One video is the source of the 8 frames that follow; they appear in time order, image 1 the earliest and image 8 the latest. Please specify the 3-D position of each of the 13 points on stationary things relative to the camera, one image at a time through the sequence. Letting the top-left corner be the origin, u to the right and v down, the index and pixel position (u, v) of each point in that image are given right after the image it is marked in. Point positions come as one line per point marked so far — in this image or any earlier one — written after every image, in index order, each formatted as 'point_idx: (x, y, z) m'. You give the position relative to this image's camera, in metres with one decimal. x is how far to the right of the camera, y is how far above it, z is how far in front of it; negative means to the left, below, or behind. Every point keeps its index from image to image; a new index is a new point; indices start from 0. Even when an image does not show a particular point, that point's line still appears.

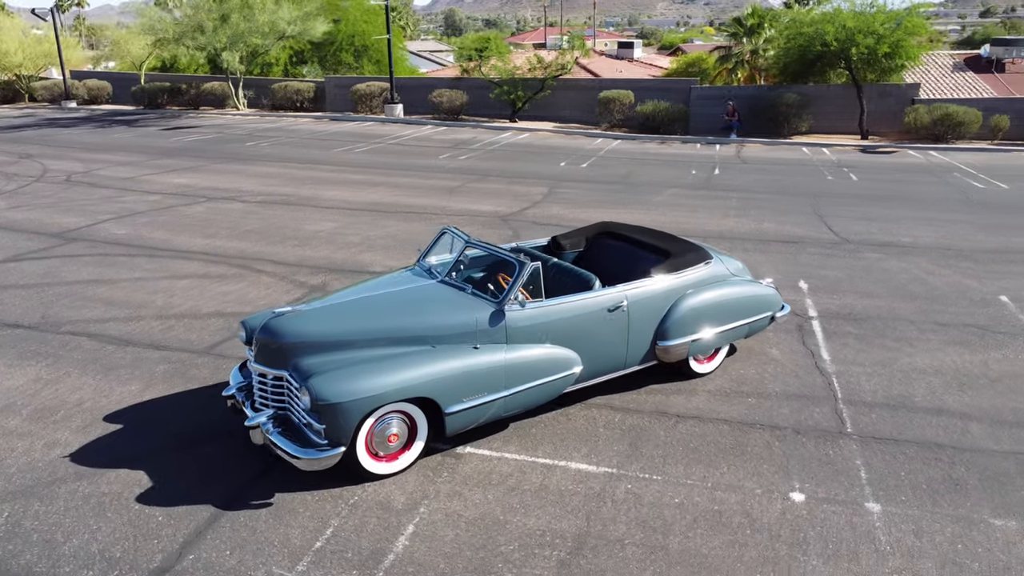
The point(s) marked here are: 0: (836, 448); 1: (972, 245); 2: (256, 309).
0: (+2.6, -1.3, +6.4) m
1: (+6.9, +0.7, +12.2) m
2: (-2.9, -0.2, +9.2) m
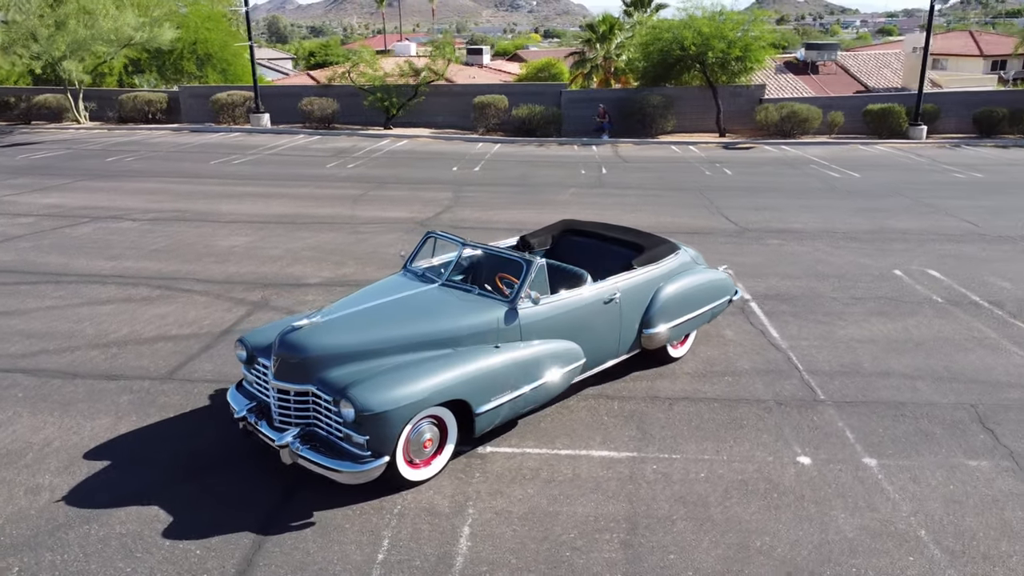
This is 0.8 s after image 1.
0: (+2.7, -1.1, +7.0) m
1: (+5.7, +1.0, +13.6) m
2: (-3.3, -0.5, +8.7) m
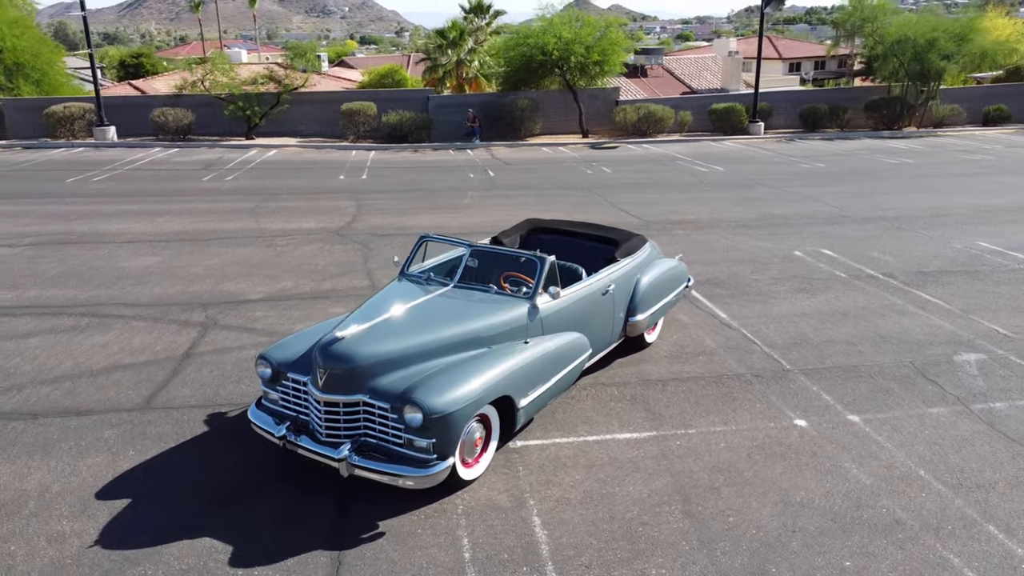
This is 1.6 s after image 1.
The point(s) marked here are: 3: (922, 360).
0: (+2.7, -0.9, +7.7) m
1: (+4.2, +1.3, +14.8) m
2: (-3.5, -0.7, +8.2) m
3: (+4.2, -0.7, +8.2) m
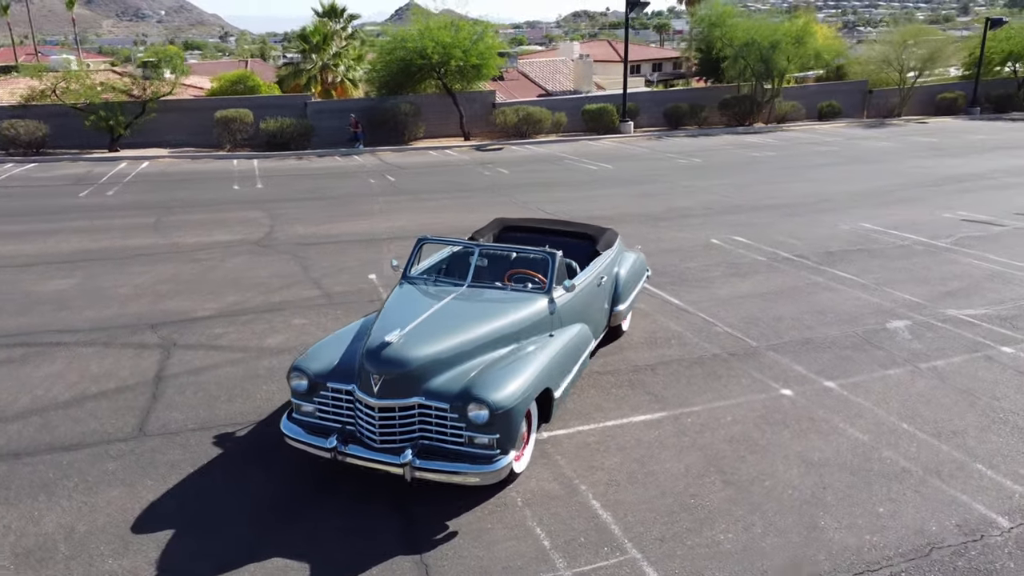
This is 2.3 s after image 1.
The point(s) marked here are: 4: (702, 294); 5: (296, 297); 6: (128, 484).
0: (+2.6, -0.7, +8.4) m
1: (+2.6, +1.5, +15.5) m
2: (-3.6, -0.9, +7.6) m
3: (+4.0, -0.5, +9.2) m
4: (+2.4, -0.1, +10.3) m
5: (-2.7, -0.1, +10.1) m
6: (-2.8, -1.4, +5.9) m
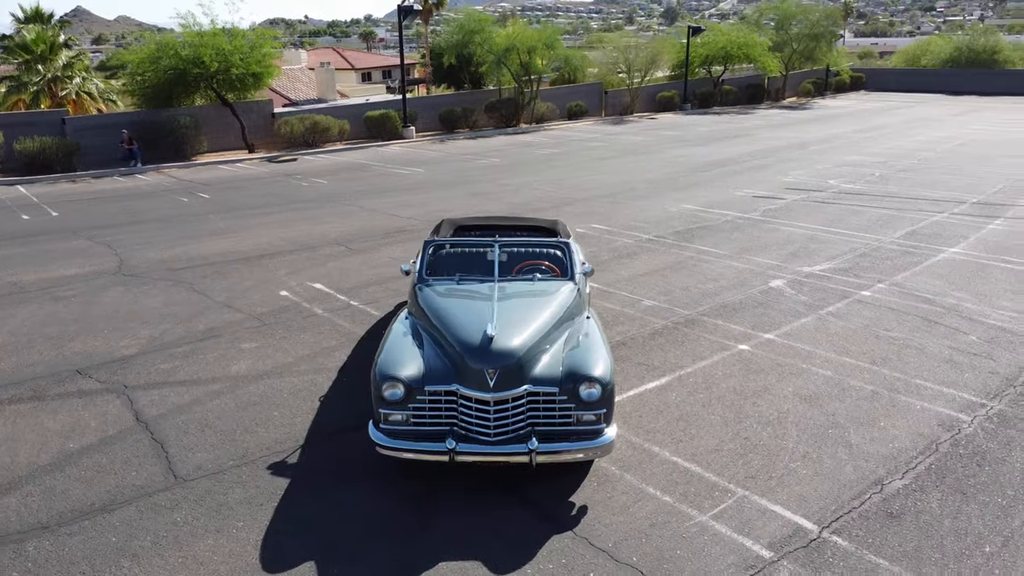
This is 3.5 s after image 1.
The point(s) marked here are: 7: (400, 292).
0: (+2.2, -0.4, +9.5) m
1: (-0.4, +1.6, +16.2) m
2: (-3.4, -1.2, +6.7) m
3: (+3.2, 0.0, +10.7) m
4: (+1.3, +0.2, +11.3) m
5: (-3.4, -0.4, +9.3) m
6: (-2.0, -1.6, +5.4) m
7: (-1.4, -0.1, +10.4) m
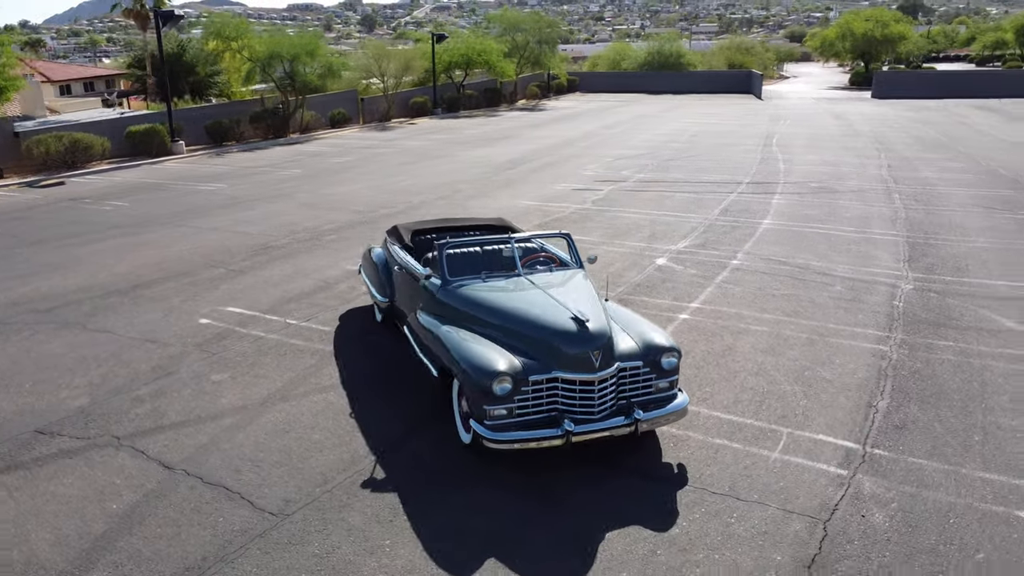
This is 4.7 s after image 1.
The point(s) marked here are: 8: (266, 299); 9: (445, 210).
0: (+1.5, -0.2, +10.4) m
1: (-3.4, +1.4, +15.9) m
2: (-2.7, -1.4, +6.0) m
3: (+2.0, +0.3, +11.9) m
4: (0.0, +0.3, +11.8) m
5: (-3.7, -0.7, +8.4) m
6: (-0.9, -1.7, +5.1) m
7: (-2.3, -0.2, +10.1) m
8: (-3.2, -0.1, +10.4) m
9: (-1.4, +1.6, +16.5) m
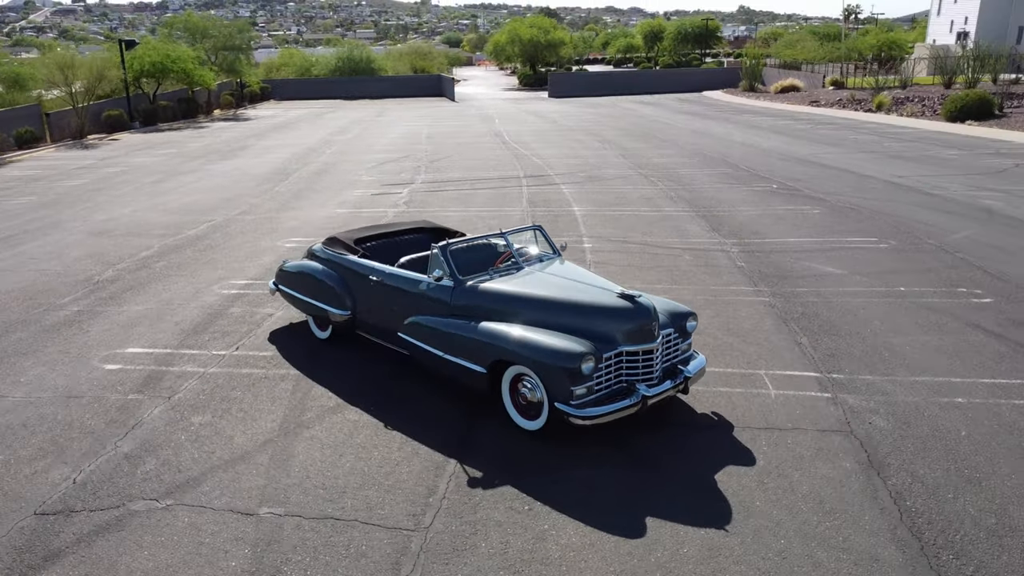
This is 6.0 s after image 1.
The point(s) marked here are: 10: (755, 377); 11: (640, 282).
0: (+0.3, 0.0, +11.0) m
1: (-6.5, +0.8, +14.3) m
2: (-1.8, -1.6, +5.4) m
3: (+0.2, +0.4, +12.6) m
4: (-1.7, +0.2, +11.8) m
5: (-3.7, -1.1, +7.3) m
6: (+0.2, -1.7, +5.3) m
7: (-3.1, -0.5, +9.3) m
8: (-4.1, -0.5, +9.3) m
9: (-4.8, +1.2, +15.6) m
10: (+2.4, -0.9, +7.9) m
11: (+1.8, +0.1, +11.3) m
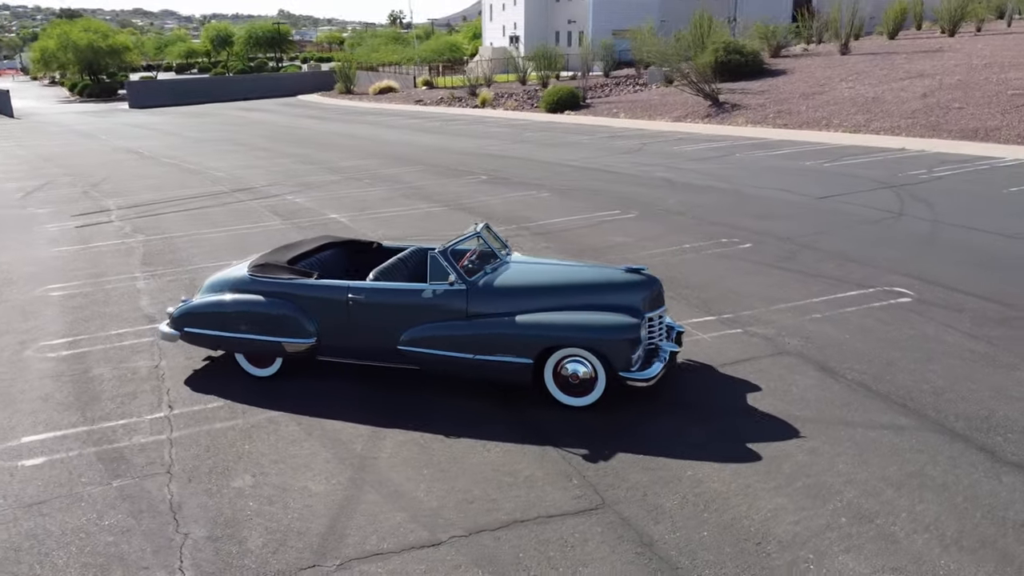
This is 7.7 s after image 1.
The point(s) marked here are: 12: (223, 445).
0: (-1.5, -0.1, +11.1) m
1: (-9.0, -0.4, +10.6) m
2: (-0.4, -1.8, +5.1) m
3: (-2.5, +0.3, +12.3) m
4: (-3.6, -0.2, +10.8) m
5: (-3.0, -1.6, +5.9) m
6: (+1.4, -1.5, +6.0) m
7: (-3.5, -1.0, +8.0) m
8: (-4.4, -1.2, +7.5) m
9: (-8.3, +0.2, +12.5) m
10: (+1.9, -0.5, +9.3) m
11: (-0.4, +0.2, +12.0) m
12: (-2.4, -1.3, +6.8) m
